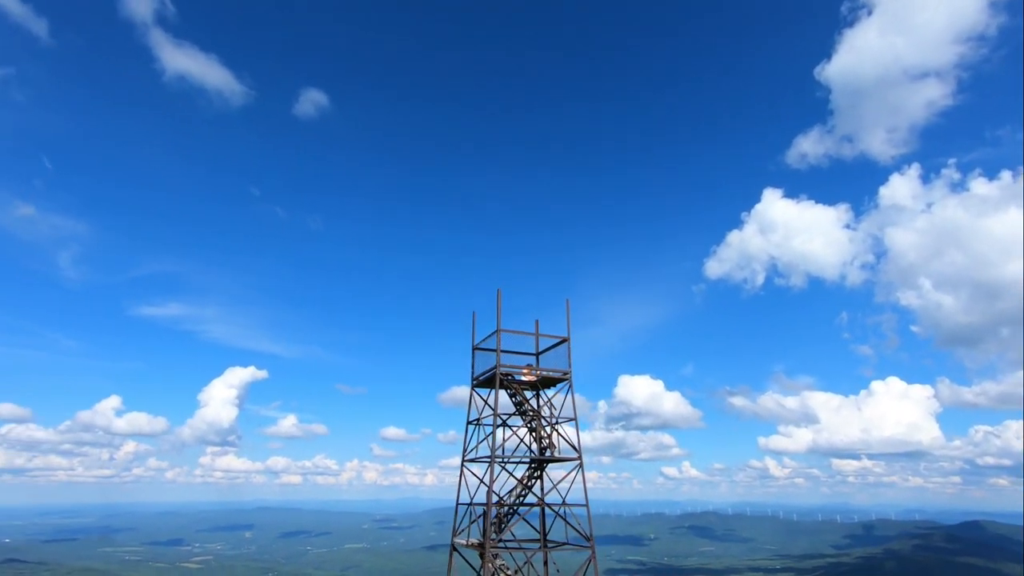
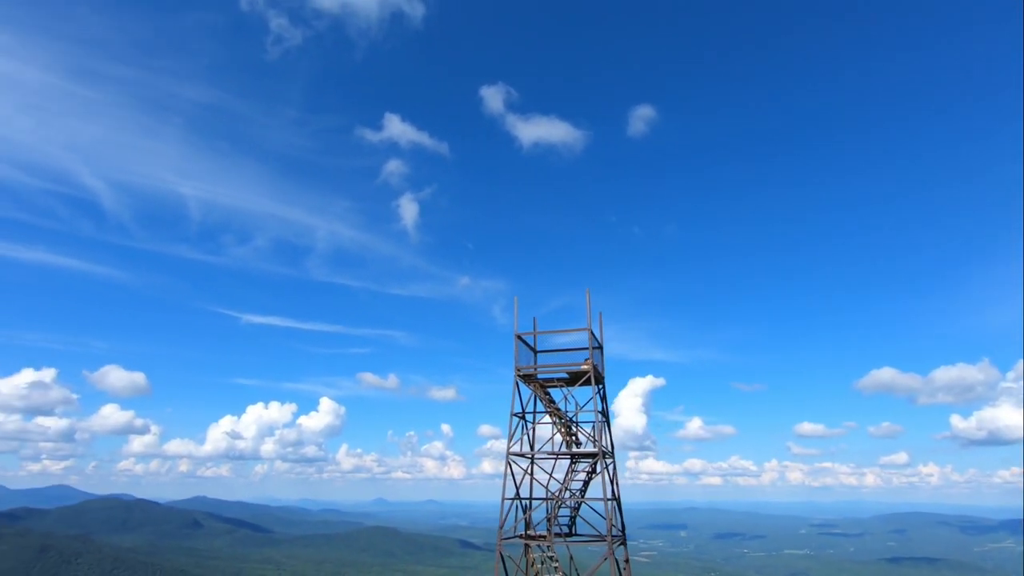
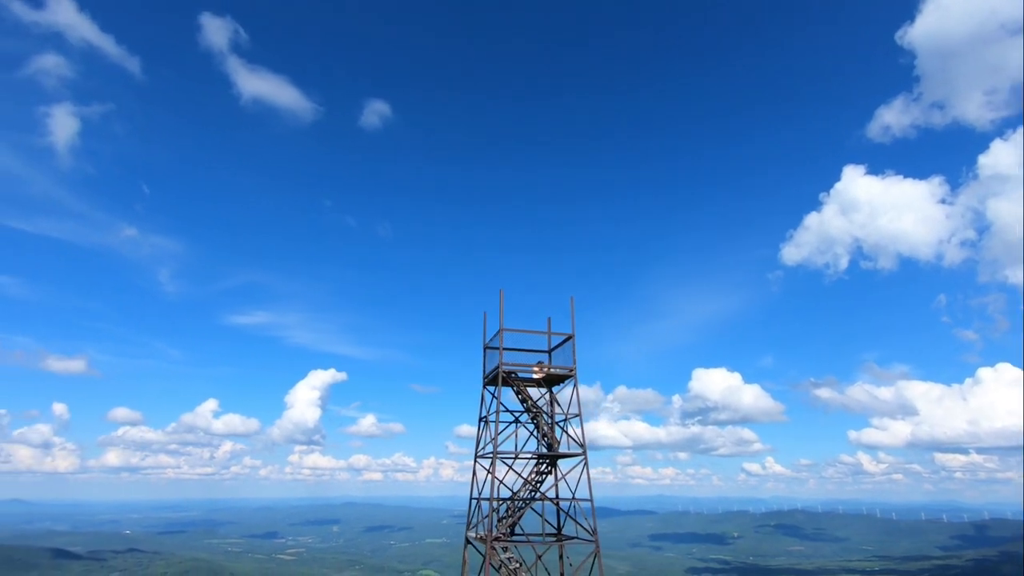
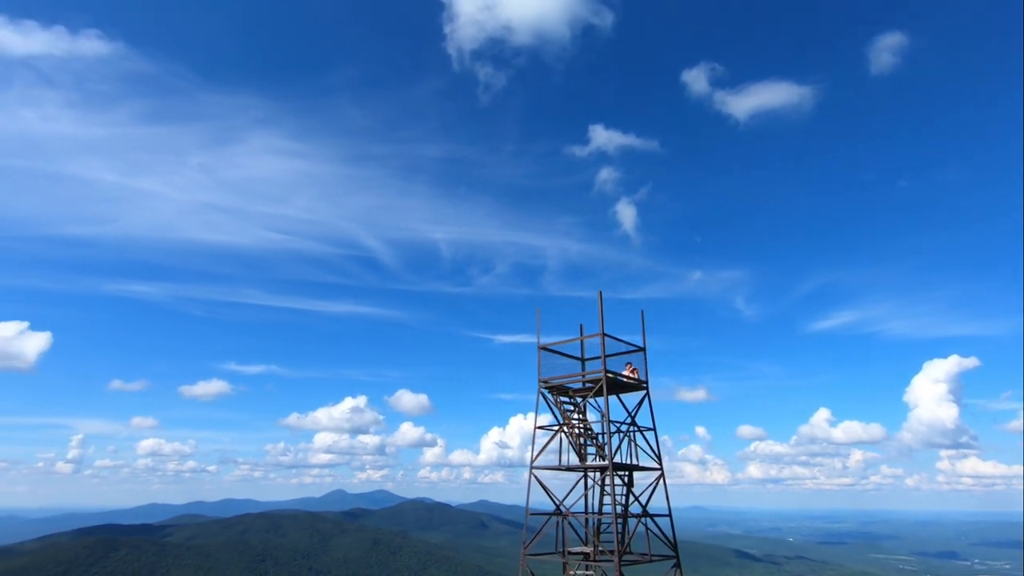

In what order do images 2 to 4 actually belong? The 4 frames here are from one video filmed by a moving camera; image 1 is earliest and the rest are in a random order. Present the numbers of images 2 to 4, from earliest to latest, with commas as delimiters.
3, 2, 4
